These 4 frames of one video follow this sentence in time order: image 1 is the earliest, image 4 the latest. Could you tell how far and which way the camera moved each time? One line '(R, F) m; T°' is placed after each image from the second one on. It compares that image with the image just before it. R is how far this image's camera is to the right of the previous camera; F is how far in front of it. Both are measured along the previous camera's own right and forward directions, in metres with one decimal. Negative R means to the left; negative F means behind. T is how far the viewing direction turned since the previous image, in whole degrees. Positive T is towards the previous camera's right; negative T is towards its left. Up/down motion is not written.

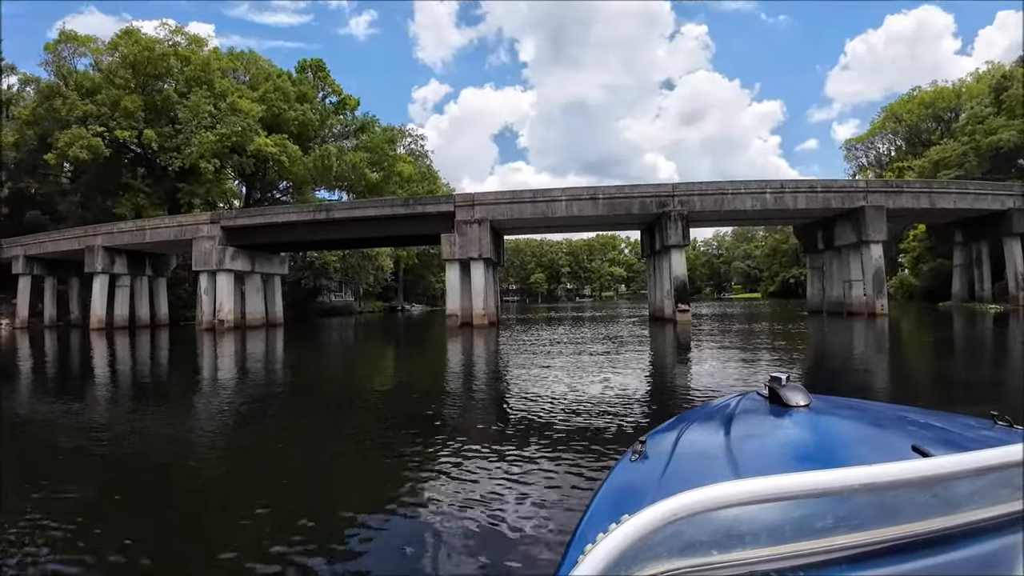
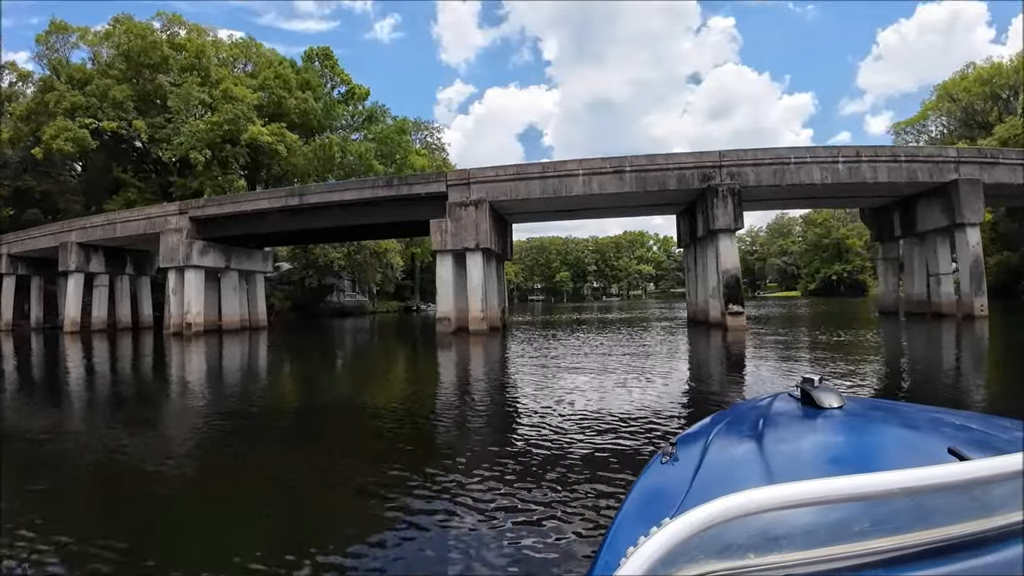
(+0.1, +0.9) m; -3°
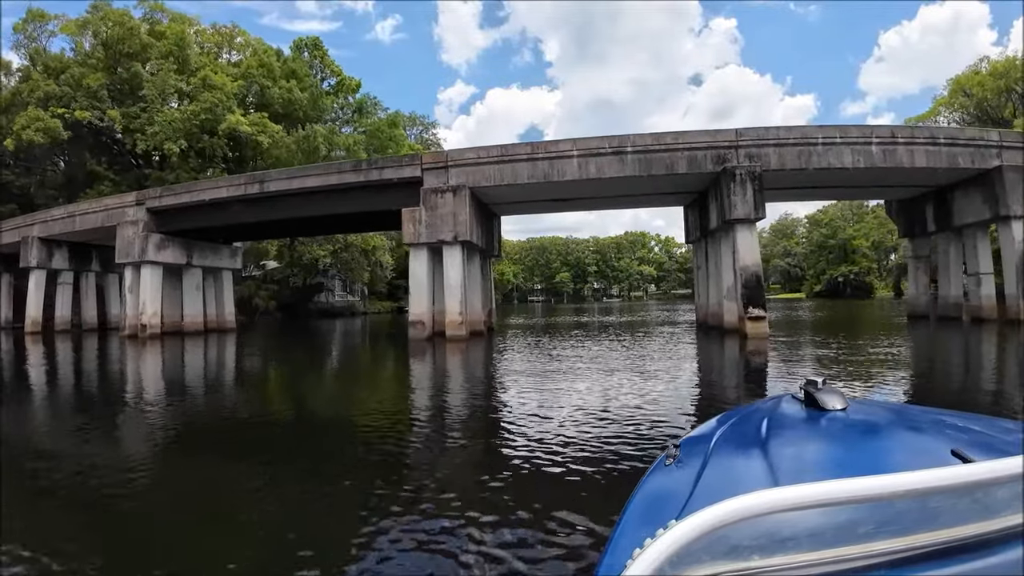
(+0.1, +0.5) m; 0°
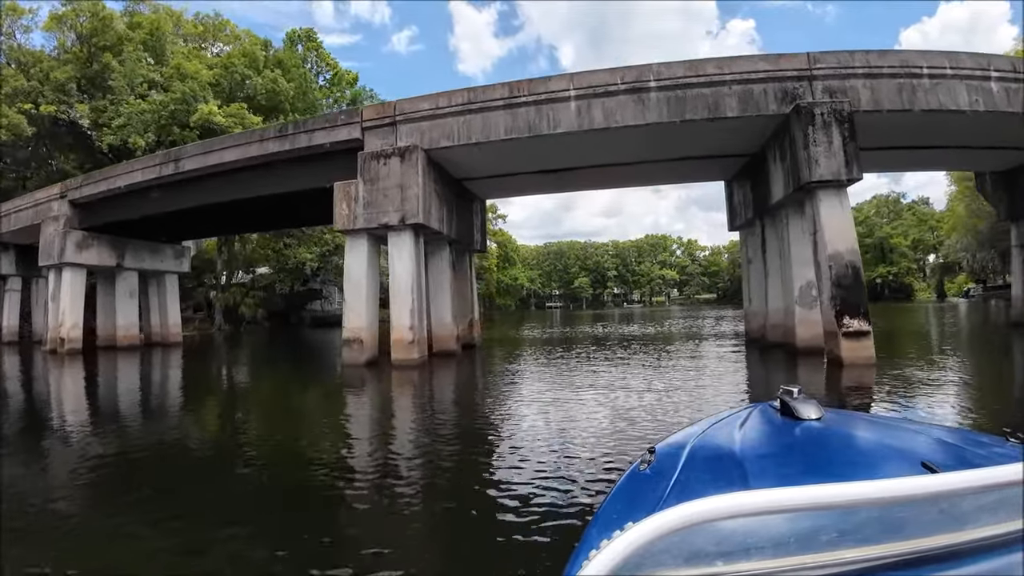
(+0.2, +0.9) m; -2°
